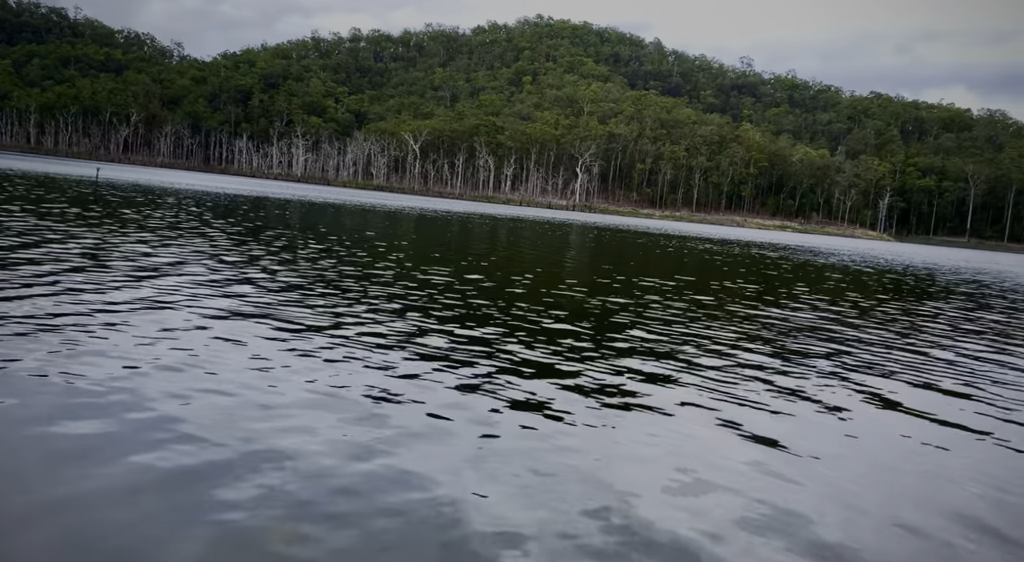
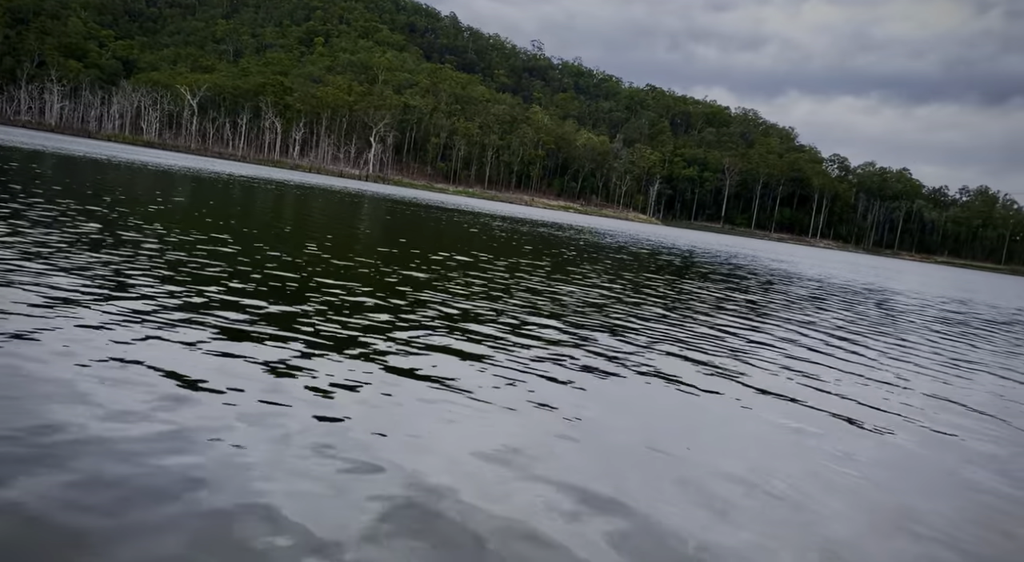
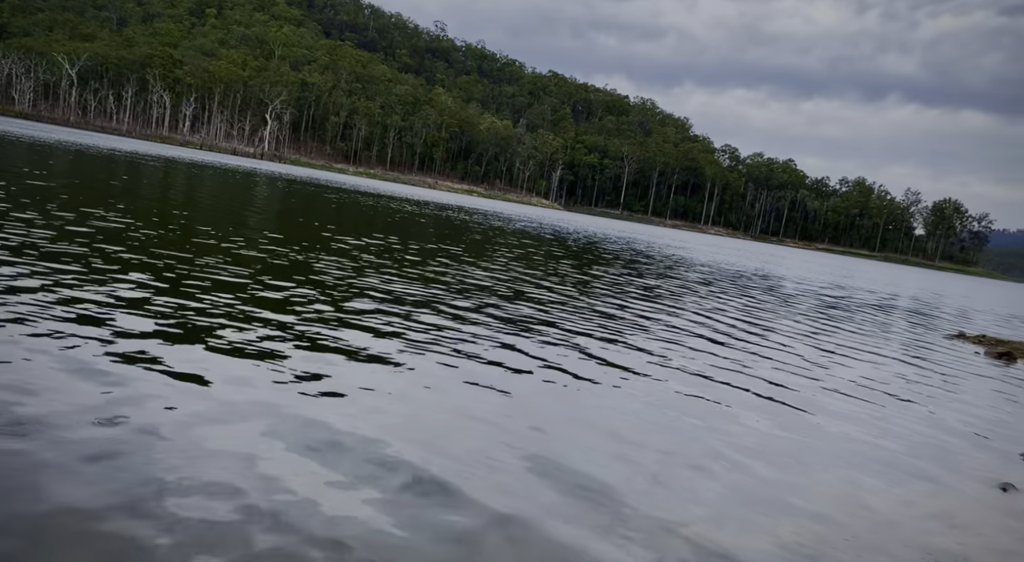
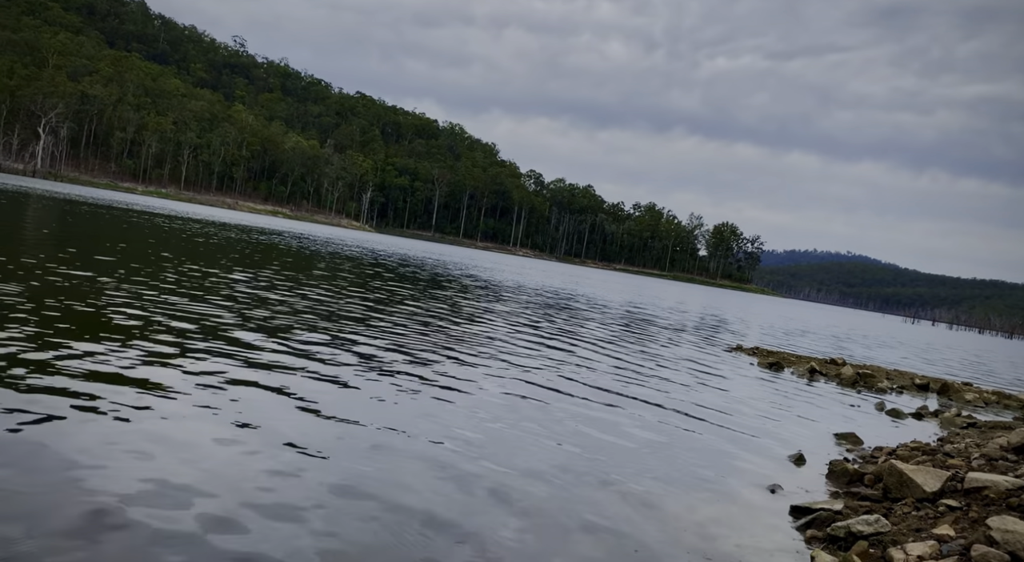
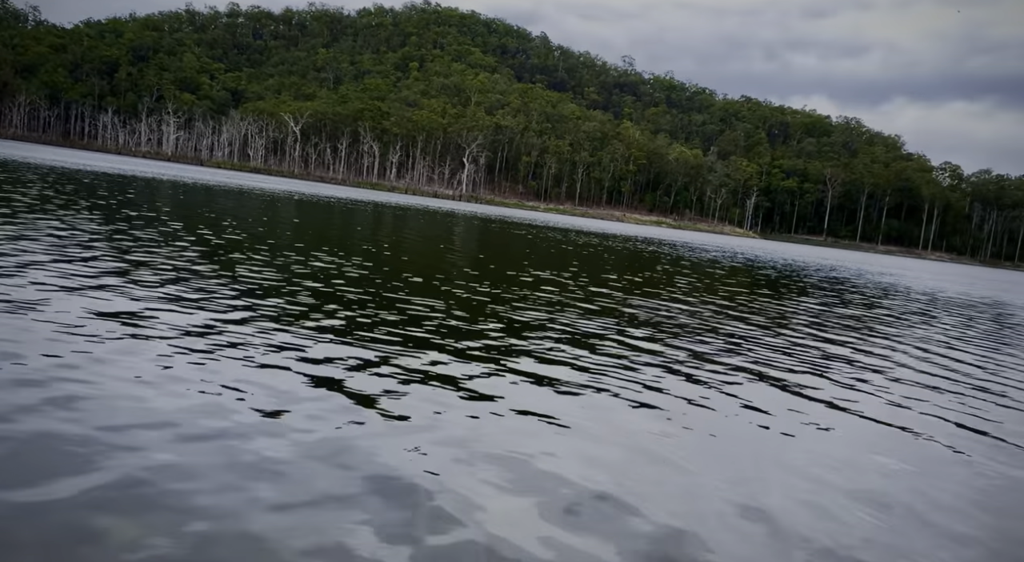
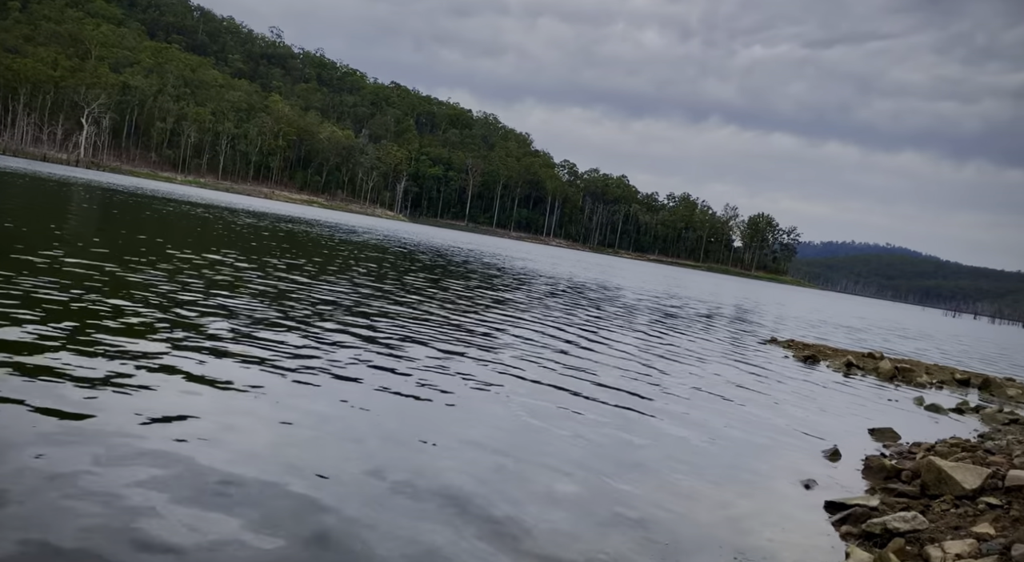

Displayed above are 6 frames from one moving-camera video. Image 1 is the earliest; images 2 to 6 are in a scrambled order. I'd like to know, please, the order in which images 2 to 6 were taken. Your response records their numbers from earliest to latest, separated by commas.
5, 2, 3, 6, 4
